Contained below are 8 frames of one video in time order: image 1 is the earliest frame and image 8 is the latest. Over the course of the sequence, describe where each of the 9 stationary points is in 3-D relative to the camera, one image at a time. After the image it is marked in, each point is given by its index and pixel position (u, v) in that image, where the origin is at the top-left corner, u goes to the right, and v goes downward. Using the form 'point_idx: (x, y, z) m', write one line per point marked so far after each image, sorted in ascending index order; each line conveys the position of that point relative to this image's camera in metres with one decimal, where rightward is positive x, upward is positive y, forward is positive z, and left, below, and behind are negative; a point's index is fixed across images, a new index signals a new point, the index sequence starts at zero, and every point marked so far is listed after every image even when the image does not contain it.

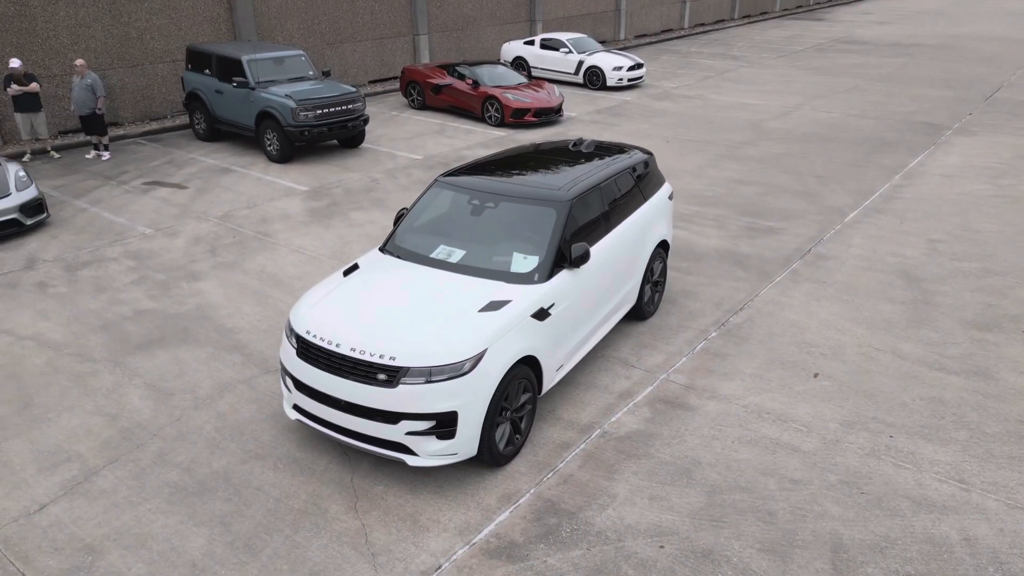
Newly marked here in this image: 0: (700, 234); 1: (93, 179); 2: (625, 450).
0: (+2.4, +0.7, +9.4) m
1: (-6.7, +1.7, +11.7) m
2: (+0.8, -1.1, +5.2) m
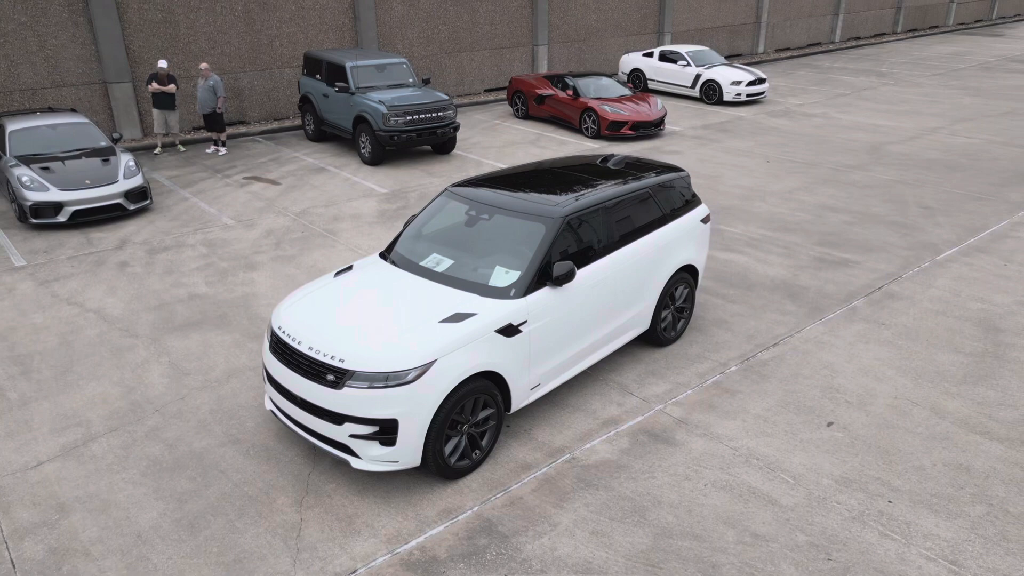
0: (+3.0, +0.3, +8.8) m
1: (-5.4, +2.0, +12.8) m
2: (+0.5, -1.3, +5.0) m
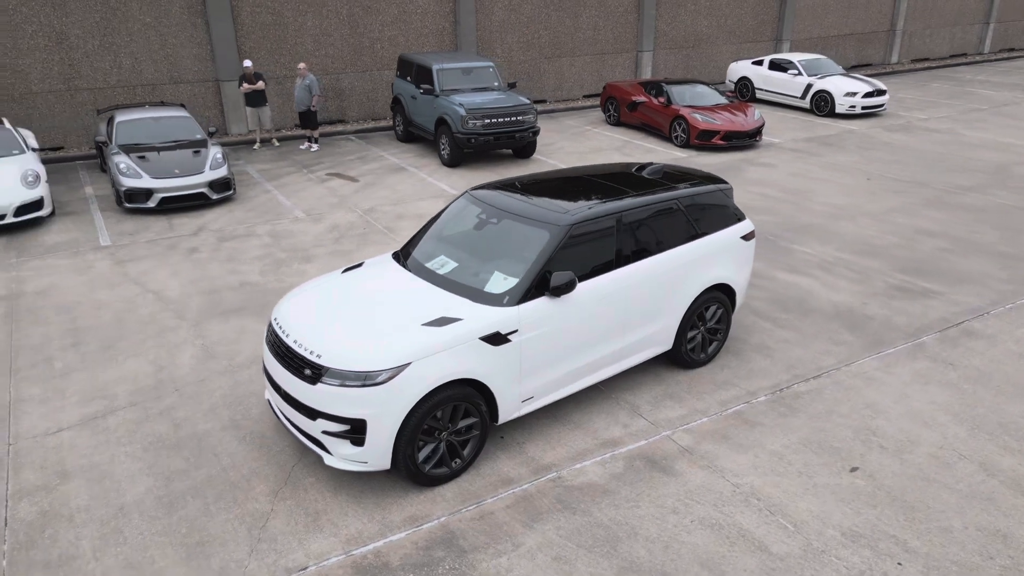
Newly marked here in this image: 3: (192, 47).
0: (+3.5, 0.0, +8.1) m
1: (-4.0, +2.2, +13.4) m
2: (+0.3, -1.4, +4.7) m
3: (-6.6, +5.0, +15.3) m
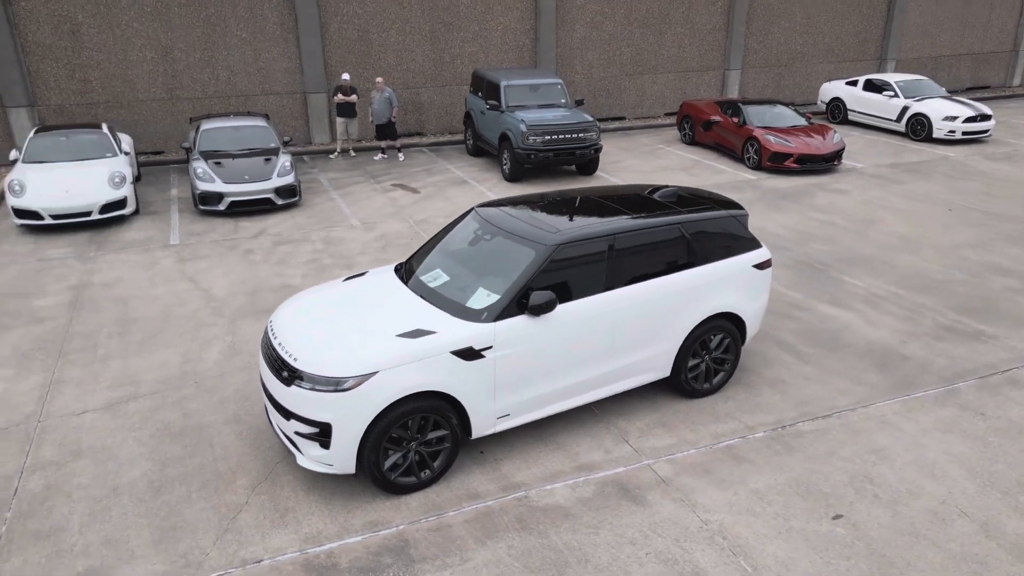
0: (+3.7, -0.3, +7.7) m
1: (-2.9, +2.1, +13.9) m
2: (+0.1, -1.5, +4.7) m
3: (-5.1, +5.0, +16.3) m
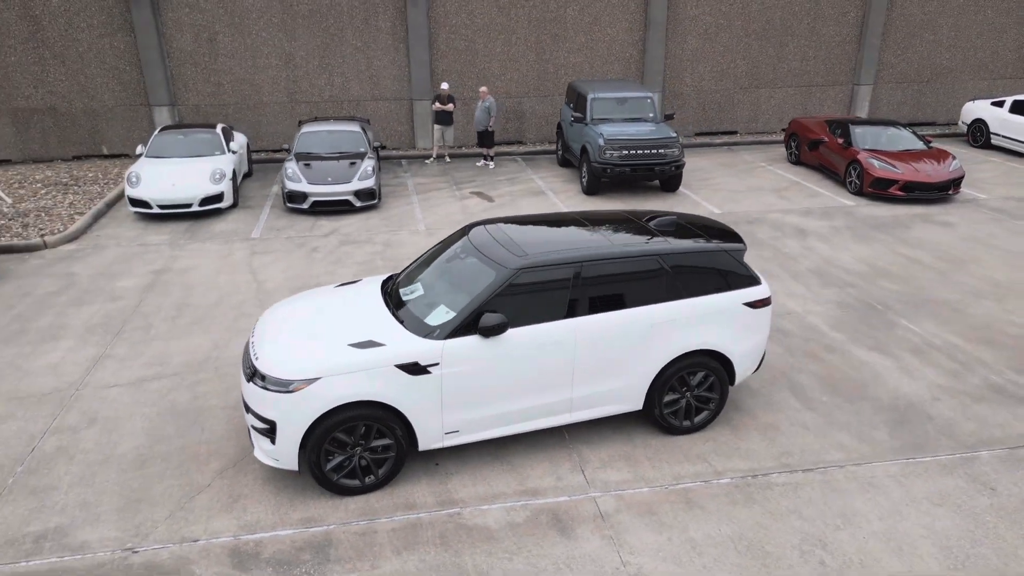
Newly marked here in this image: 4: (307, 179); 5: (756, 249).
0: (+3.8, -0.8, +7.1) m
1: (-1.3, +2.1, +14.4) m
2: (-0.4, -1.6, +4.8) m
3: (-2.8, +5.1, +17.1) m
4: (-3.4, +1.8, +12.2) m
5: (+3.6, +0.6, +10.7) m
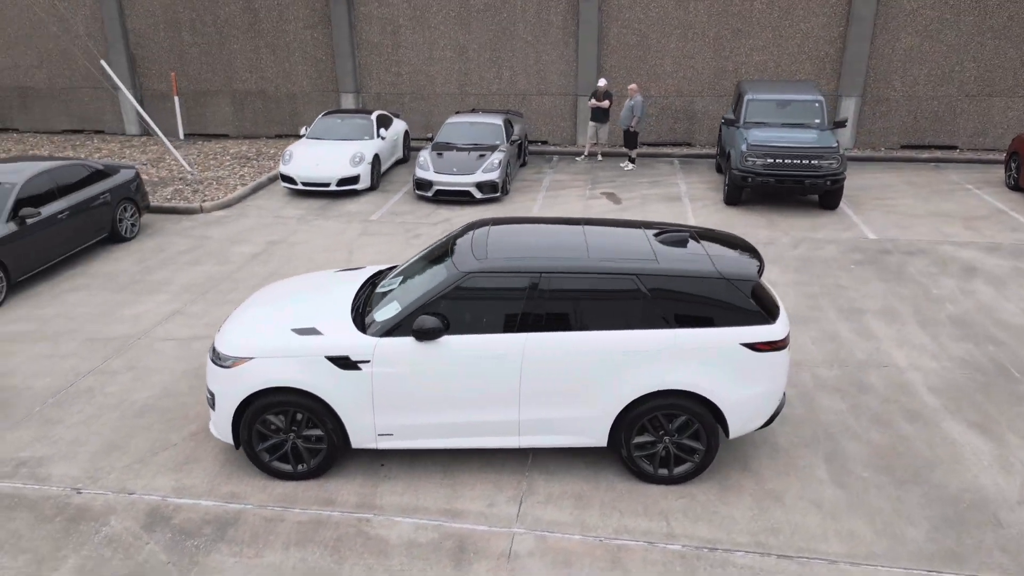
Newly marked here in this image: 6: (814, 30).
0: (+3.7, -1.3, +5.5) m
1: (+1.4, +2.0, +14.0) m
2: (-1.1, -1.6, +4.7) m
3: (+1.1, +5.2, +16.9) m
4: (-1.3, +2.0, +12.5) m
5: (+4.7, +0.1, +9.0) m
6: (+6.6, +5.6, +16.0) m
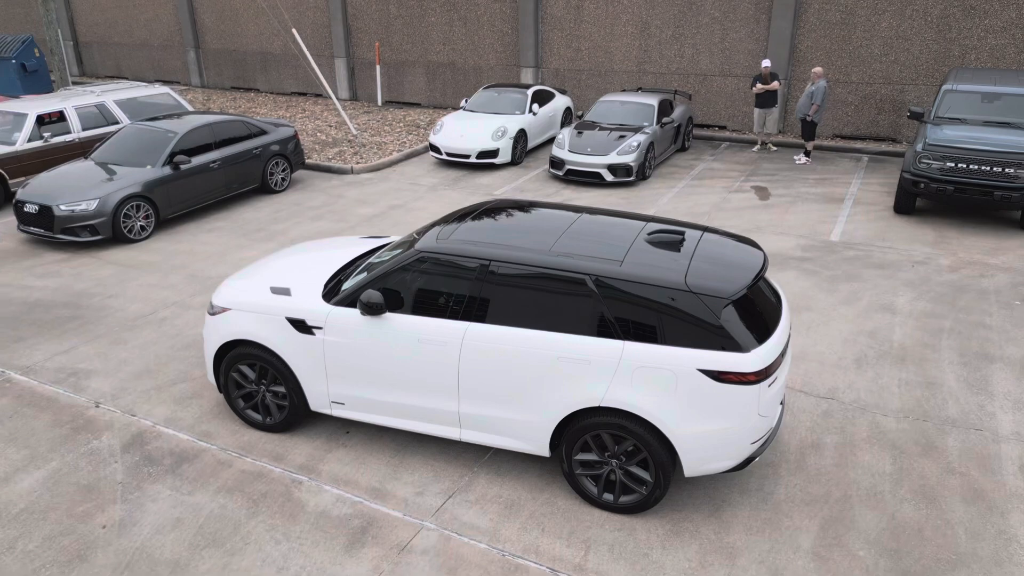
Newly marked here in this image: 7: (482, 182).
0: (+3.2, -1.6, +4.1) m
1: (+4.0, +2.0, +12.8) m
2: (-1.6, -1.4, +4.8) m
3: (+5.0, +5.2, +15.5) m
4: (+1.0, +2.3, +12.1) m
5: (+5.4, -0.4, +7.1) m
6: (+10.0, +4.9, +13.0) m
7: (-0.5, +1.8, +12.3) m
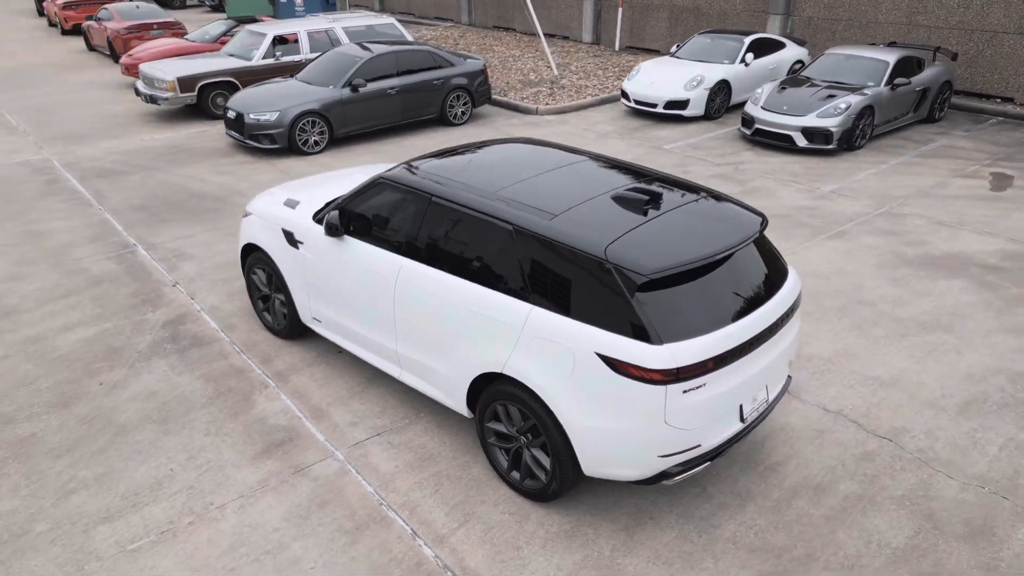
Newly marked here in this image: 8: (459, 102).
0: (+2.2, -1.8, +2.8) m
1: (+6.6, +1.9, +10.2) m
2: (-1.9, -0.7, +5.1) m
3: (+9.1, +4.9, +12.1) m
4: (+3.7, +2.7, +10.7) m
5: (+5.4, -0.9, +4.6) m
6: (+12.7, +3.7, +8.0) m
7: (+2.3, +2.4, +11.4) m
8: (-0.9, +3.0, +11.9) m
